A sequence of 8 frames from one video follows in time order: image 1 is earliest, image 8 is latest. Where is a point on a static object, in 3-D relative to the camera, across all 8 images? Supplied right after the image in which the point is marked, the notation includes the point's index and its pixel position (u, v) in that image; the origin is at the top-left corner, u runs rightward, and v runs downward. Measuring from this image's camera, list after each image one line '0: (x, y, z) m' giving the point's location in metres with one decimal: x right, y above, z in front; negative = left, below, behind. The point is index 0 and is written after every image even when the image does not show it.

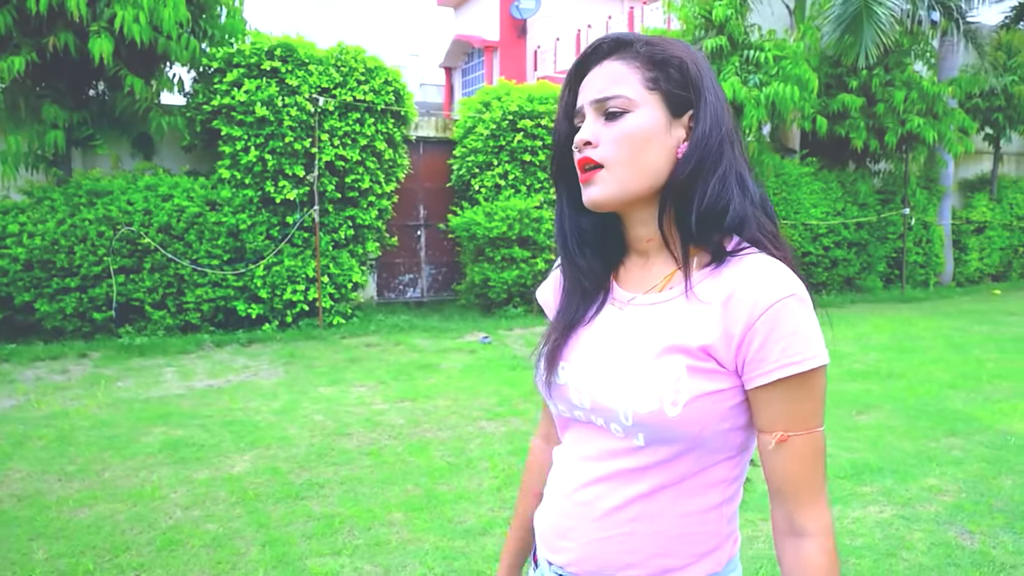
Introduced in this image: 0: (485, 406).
0: (-0.2, -0.8, +5.0) m
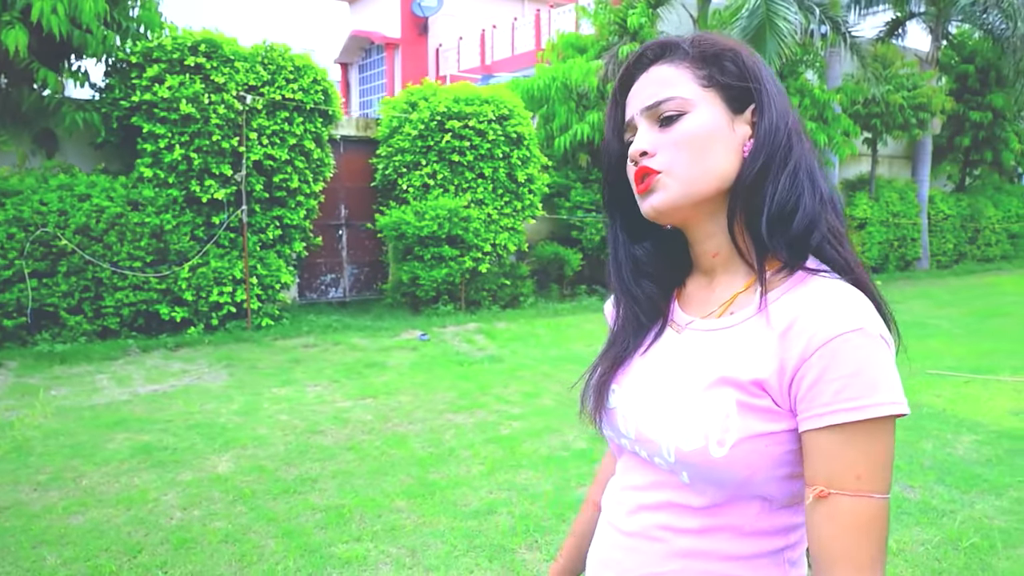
0: (-0.4, -0.7, +5.2) m
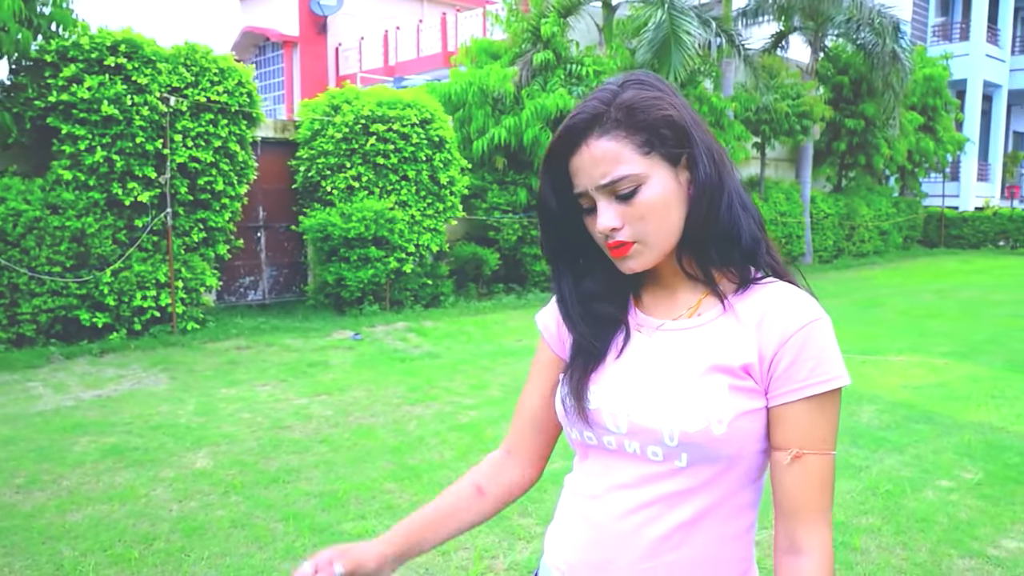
0: (-0.8, -0.7, +5.4) m
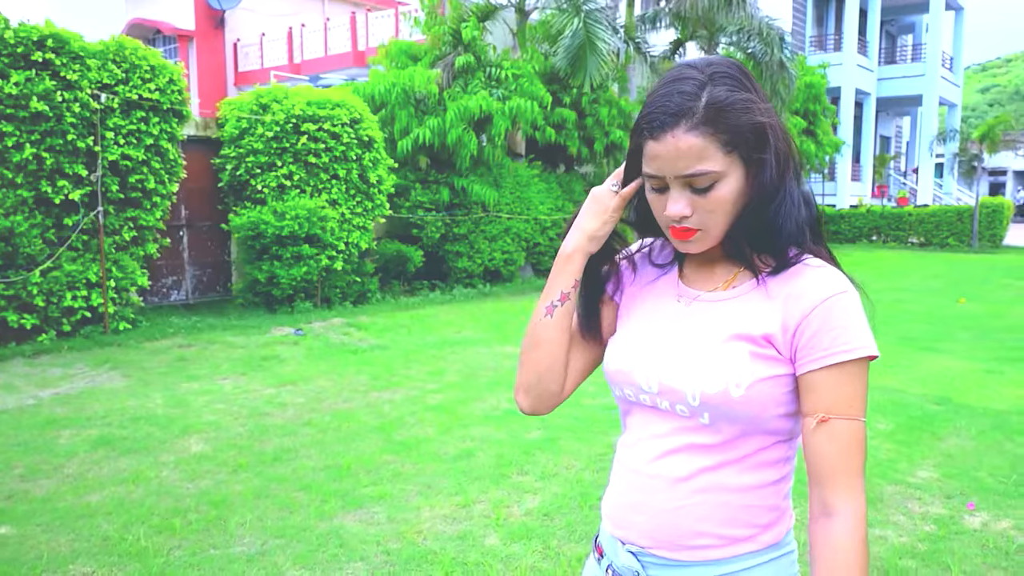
0: (-1.1, -0.7, +5.7) m
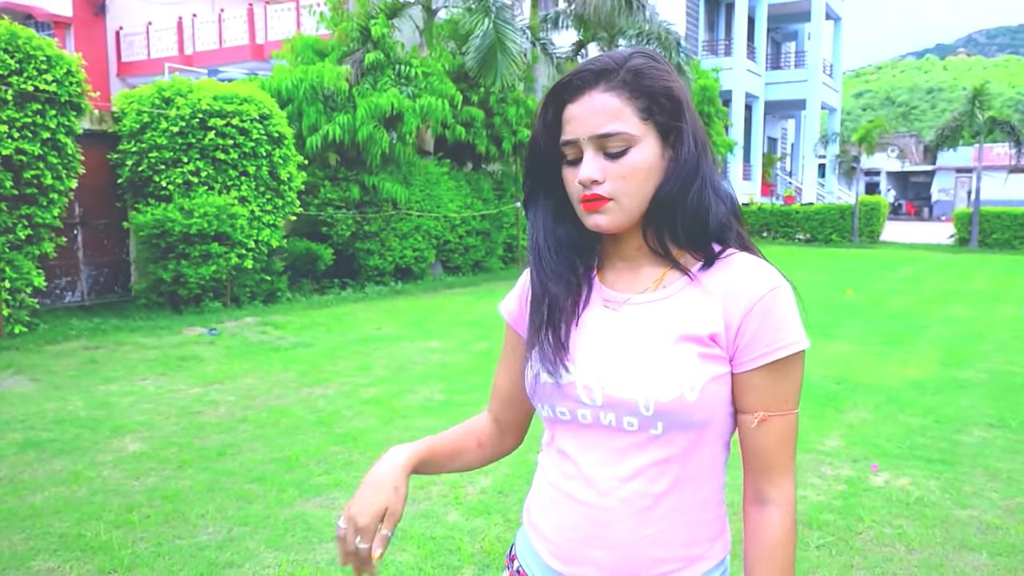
0: (-1.6, -0.7, +5.7) m
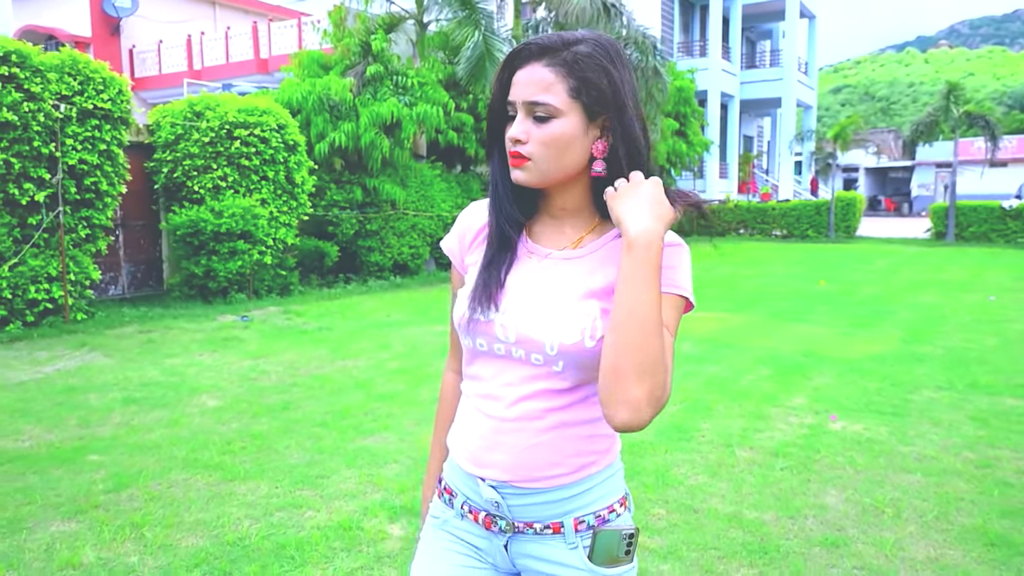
0: (-1.6, -0.6, +6.6) m
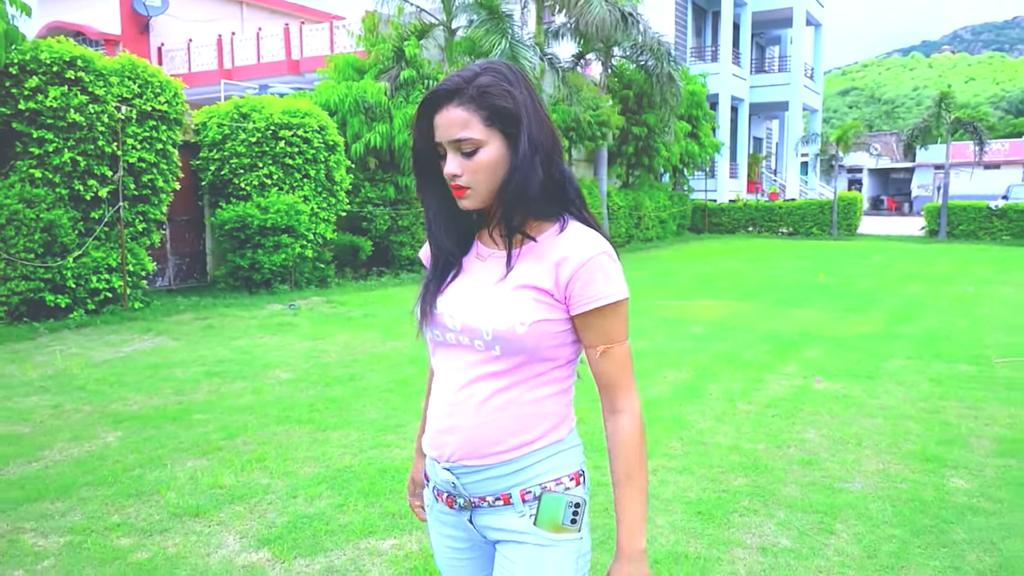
0: (-1.3, -0.5, +7.3) m
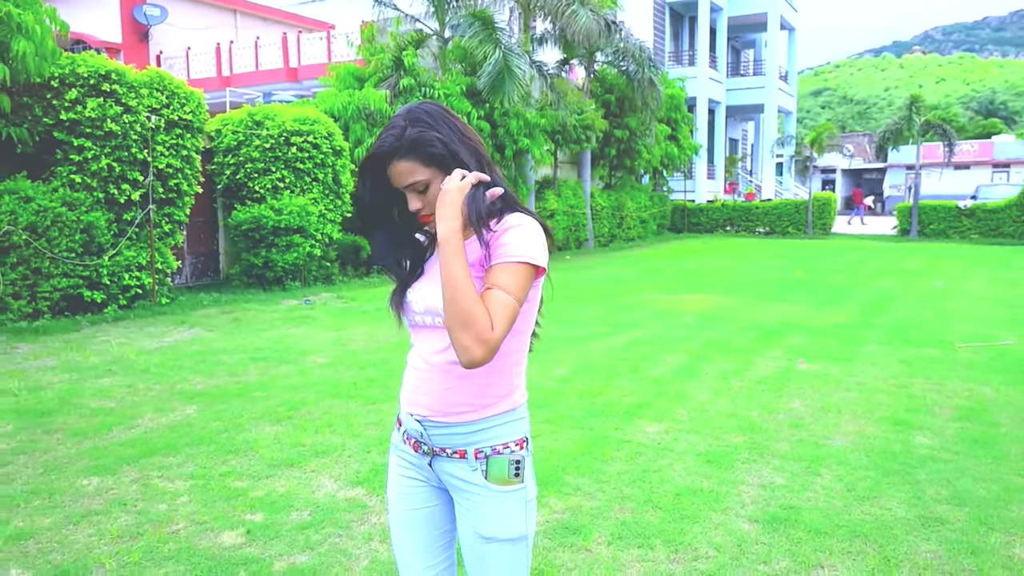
0: (-1.2, -0.4, +7.9) m
